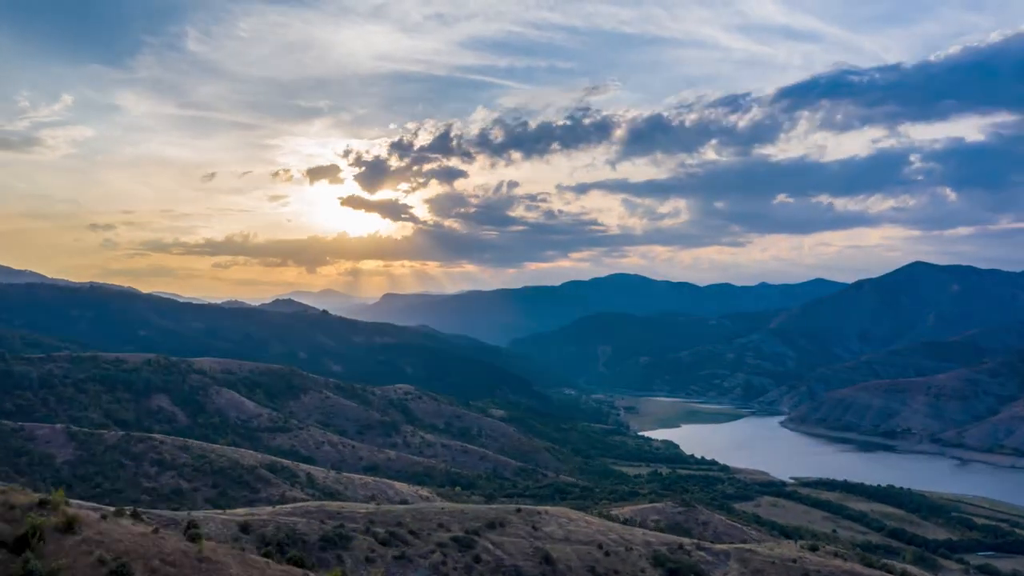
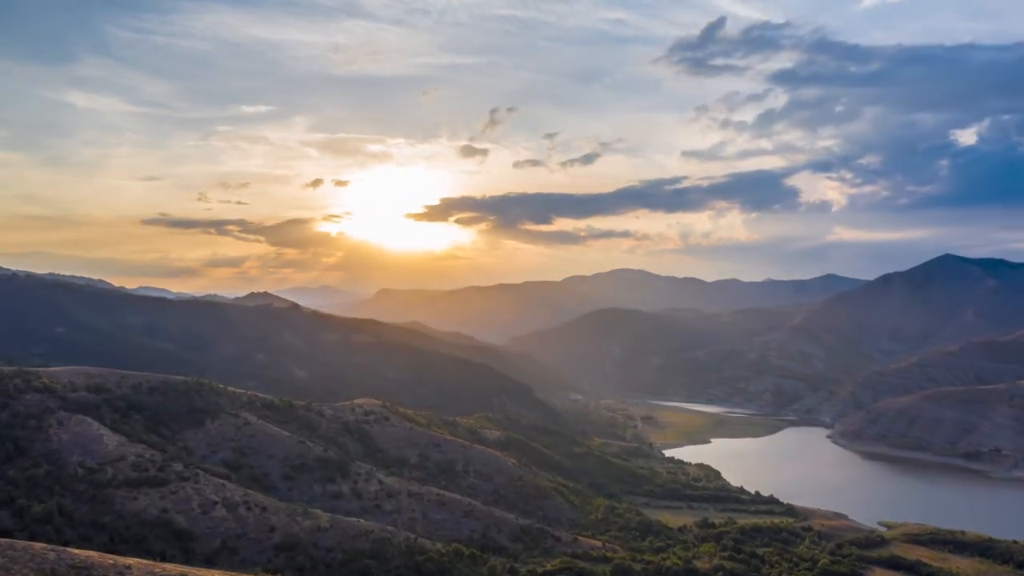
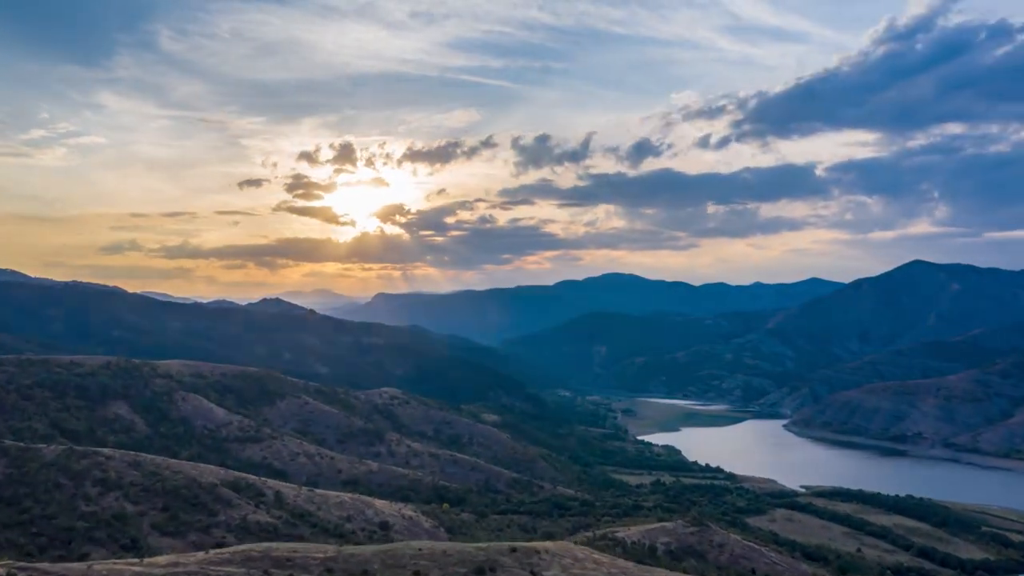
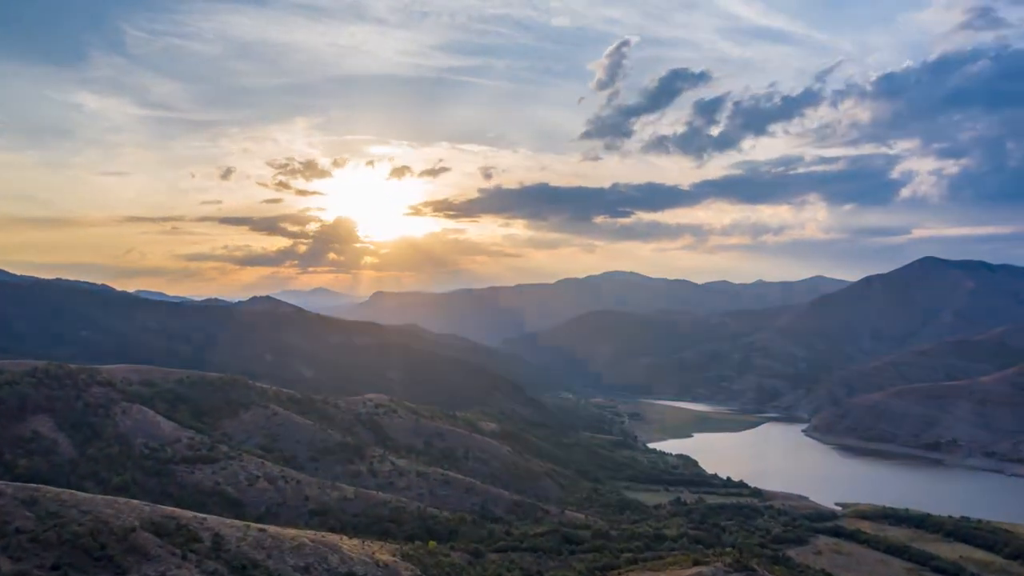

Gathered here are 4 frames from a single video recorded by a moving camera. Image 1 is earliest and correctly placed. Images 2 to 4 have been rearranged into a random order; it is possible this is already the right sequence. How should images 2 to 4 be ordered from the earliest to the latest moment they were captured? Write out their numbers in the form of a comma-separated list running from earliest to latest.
3, 4, 2
